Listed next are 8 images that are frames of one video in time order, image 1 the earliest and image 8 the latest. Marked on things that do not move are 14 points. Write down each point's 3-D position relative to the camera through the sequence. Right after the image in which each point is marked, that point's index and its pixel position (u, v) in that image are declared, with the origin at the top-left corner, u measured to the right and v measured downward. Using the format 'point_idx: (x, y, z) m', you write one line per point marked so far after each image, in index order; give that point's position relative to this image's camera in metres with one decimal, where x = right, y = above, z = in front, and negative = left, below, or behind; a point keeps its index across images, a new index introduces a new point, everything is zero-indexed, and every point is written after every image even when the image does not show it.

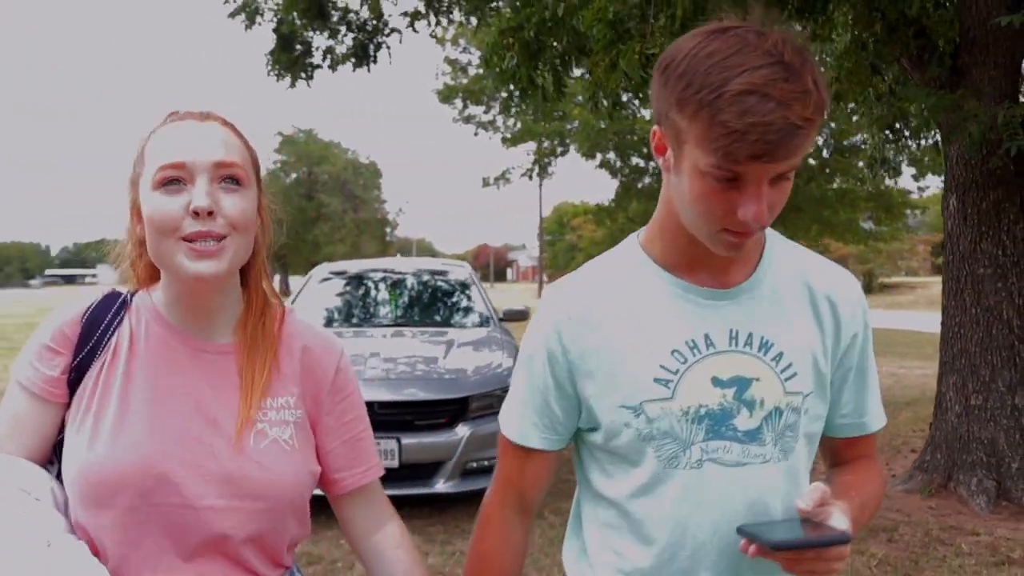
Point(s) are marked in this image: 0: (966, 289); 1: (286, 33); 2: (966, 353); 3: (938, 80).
0: (+2.7, 0.0, +5.2) m
1: (-2.1, +2.4, +8.3) m
2: (+2.7, -0.4, +5.2) m
3: (+2.5, +1.2, +5.2) m
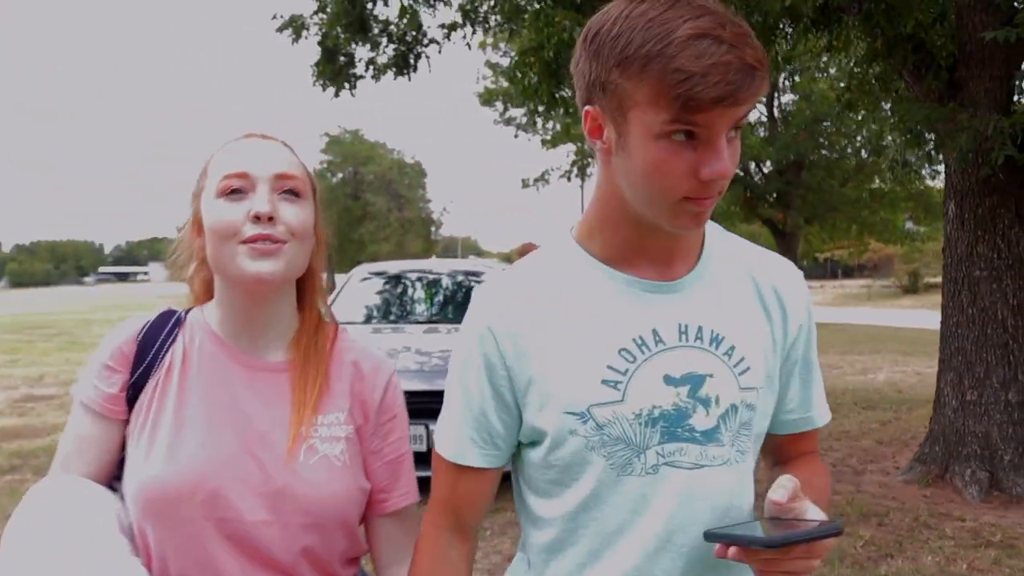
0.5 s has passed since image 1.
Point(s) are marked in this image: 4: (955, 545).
0: (+2.8, 0.0, +5.5) m
1: (-1.8, +2.4, +8.8) m
2: (+2.8, -0.4, +5.5) m
3: (+2.7, +1.2, +5.5) m
4: (+2.2, -1.3, +4.5) m
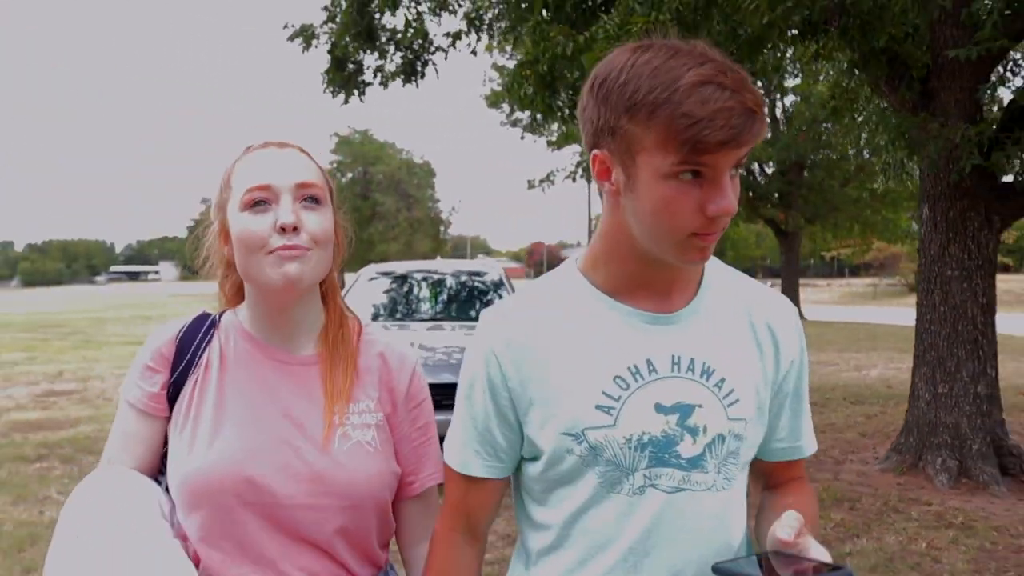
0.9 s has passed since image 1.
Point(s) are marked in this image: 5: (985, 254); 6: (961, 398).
0: (+2.8, 0.0, +5.8) m
1: (-1.8, +2.4, +9.2) m
2: (+2.8, -0.4, +5.9) m
3: (+2.6, +1.2, +5.9) m
4: (+2.2, -1.3, +4.8) m
5: (+3.1, +0.2, +5.7) m
6: (+2.9, -0.7, +5.7) m
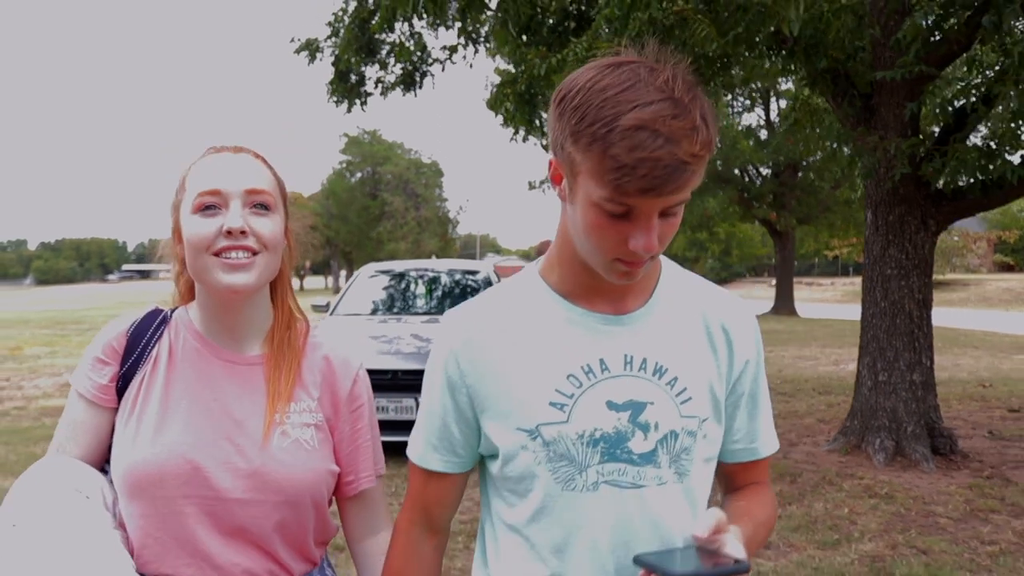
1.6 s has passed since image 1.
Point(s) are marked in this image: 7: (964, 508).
0: (+2.7, 0.0, +6.4) m
1: (-1.9, +2.4, +9.8) m
2: (+2.7, -0.4, +6.5) m
3: (+2.5, +1.3, +6.5) m
4: (+2.1, -1.3, +5.4) m
5: (+2.9, +0.2, +6.3) m
6: (+2.8, -0.7, +6.3) m
7: (+2.6, -1.3, +5.2) m
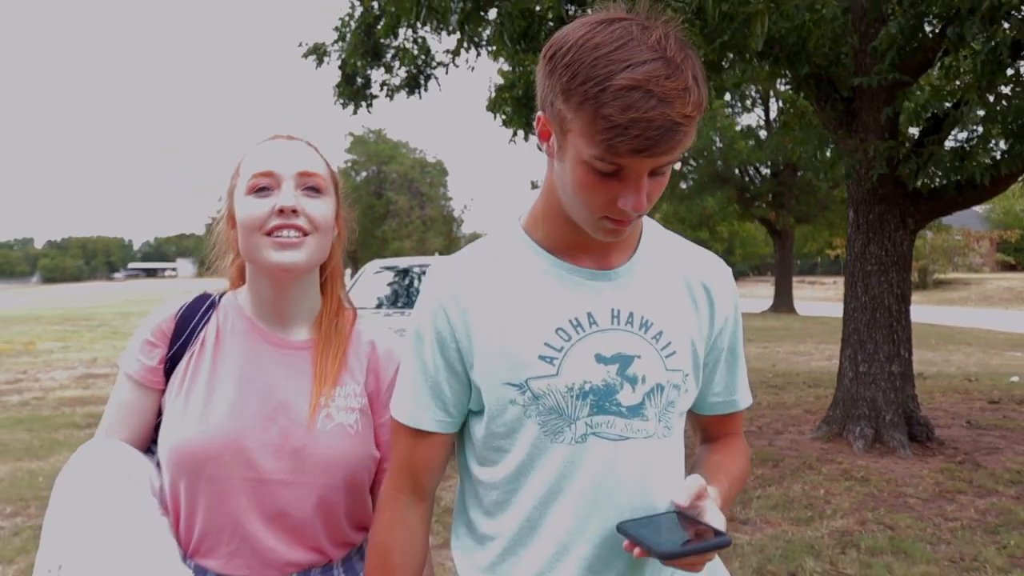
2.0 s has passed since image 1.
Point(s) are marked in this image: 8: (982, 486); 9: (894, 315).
0: (+2.7, +0.1, +6.8) m
1: (-1.9, +2.5, +10.2) m
2: (+2.7, -0.3, +6.8) m
3: (+2.5, +1.3, +6.8) m
4: (+2.0, -1.2, +5.7) m
5: (+2.9, +0.3, +6.7) m
6: (+2.8, -0.7, +6.7) m
7: (+2.6, -1.2, +5.5) m
8: (+2.9, -1.2, +5.5) m
9: (+2.9, -0.2, +6.7) m
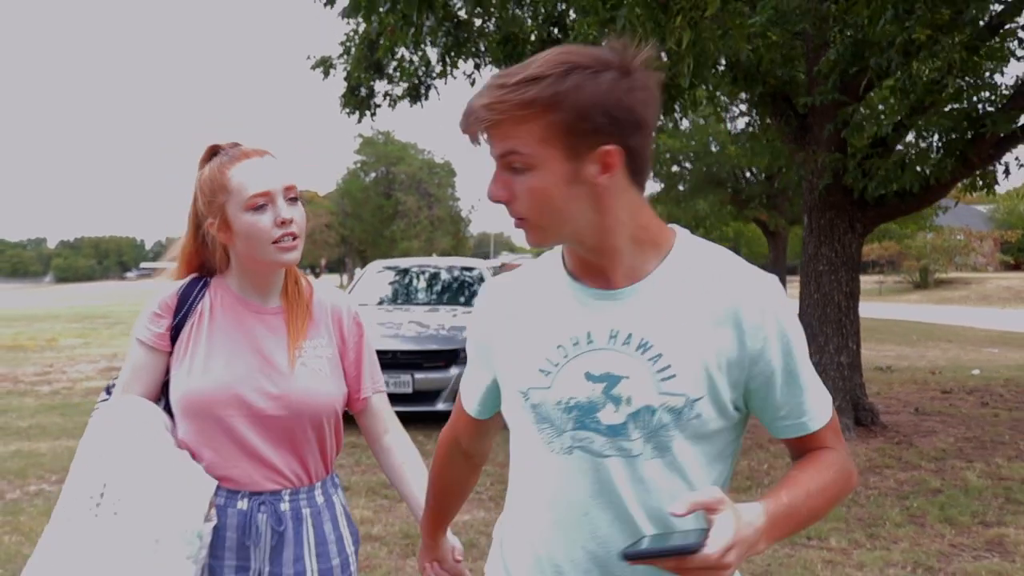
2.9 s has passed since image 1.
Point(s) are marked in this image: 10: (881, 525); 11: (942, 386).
0: (+2.5, +0.1, +7.5) m
1: (-2.0, +2.5, +10.9) m
2: (+2.5, -0.3, +7.5) m
3: (+2.4, +1.3, +7.5) m
4: (+1.9, -1.2, +6.4) m
5: (+2.8, +0.3, +7.4) m
6: (+2.6, -0.6, +7.4) m
7: (+2.5, -1.2, +6.2) m
8: (+2.8, -1.2, +6.2) m
9: (+2.8, -0.2, +7.4) m
10: (+2.0, -1.3, +4.7) m
11: (+4.6, -1.0, +9.4) m
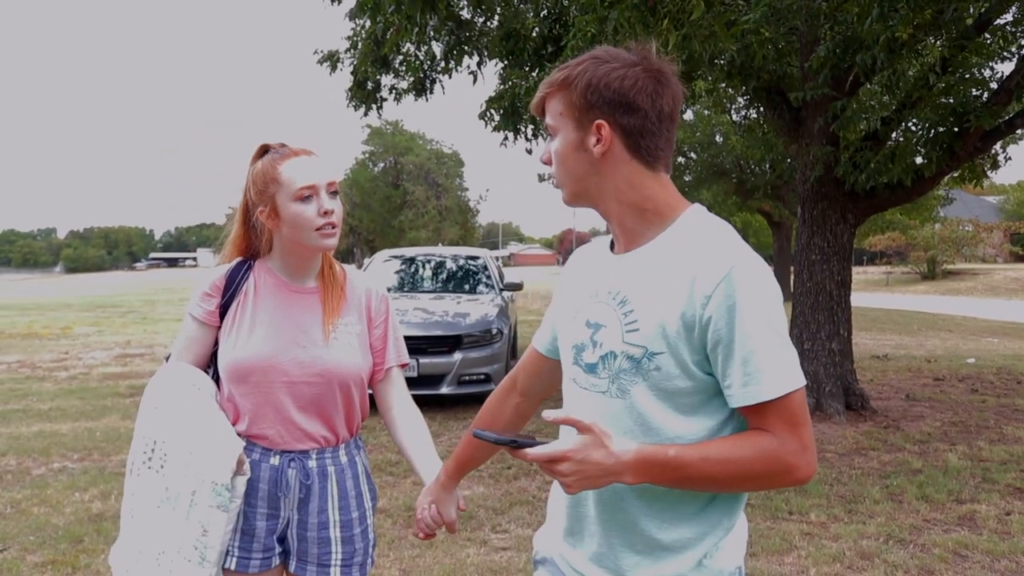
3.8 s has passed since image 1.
0: (+2.6, +0.2, +7.7) m
1: (-1.9, +2.6, +11.2) m
2: (+2.5, -0.2, +7.7) m
3: (+2.4, +1.4, +7.7) m
4: (+1.9, -1.1, +6.7) m
5: (+2.8, +0.4, +7.6) m
6: (+2.7, -0.6, +7.6) m
7: (+2.5, -1.2, +6.4) m
8: (+2.8, -1.1, +6.4) m
9: (+2.8, -0.1, +7.6) m
10: (+2.0, -1.2, +5.0) m
11: (+4.6, -0.9, +9.6) m
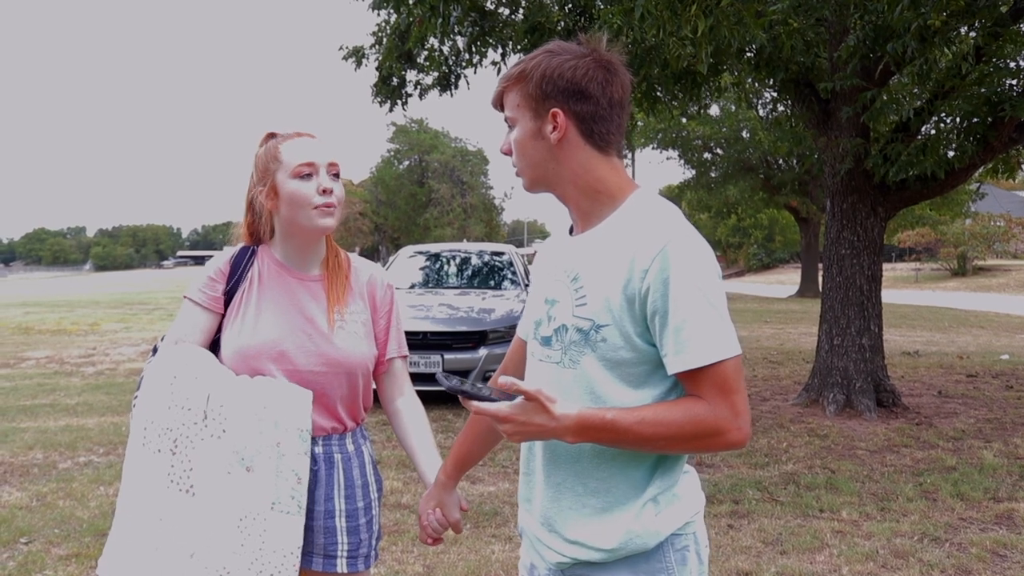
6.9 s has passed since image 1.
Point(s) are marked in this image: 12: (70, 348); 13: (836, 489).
0: (+2.8, +0.2, +7.6) m
1: (-1.6, +2.7, +11.1) m
2: (+2.8, -0.2, +7.6) m
3: (+2.6, +1.5, +7.6) m
4: (+2.1, -1.1, +6.6) m
5: (+3.0, +0.4, +7.4) m
6: (+2.9, -0.5, +7.5) m
7: (+2.7, -1.1, +6.3) m
8: (+3.0, -1.1, +6.3) m
9: (+3.0, -0.1, +7.5) m
10: (+2.1, -1.2, +4.9) m
11: (+4.9, -0.9, +9.4) m
12: (-6.6, -0.9, +13.1) m
13: (+1.9, -1.2, +5.1) m
